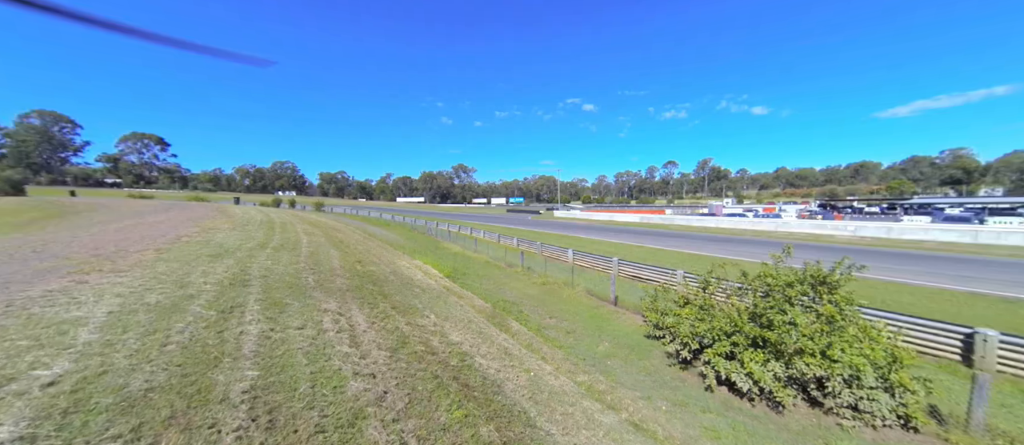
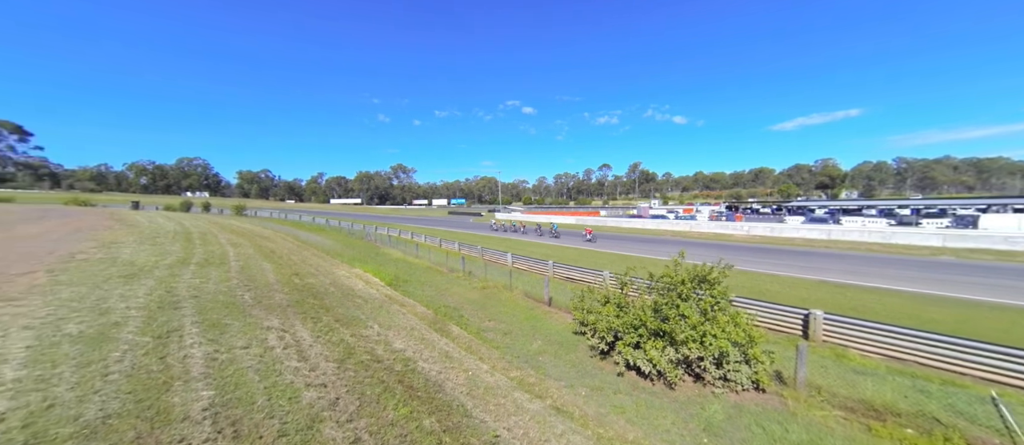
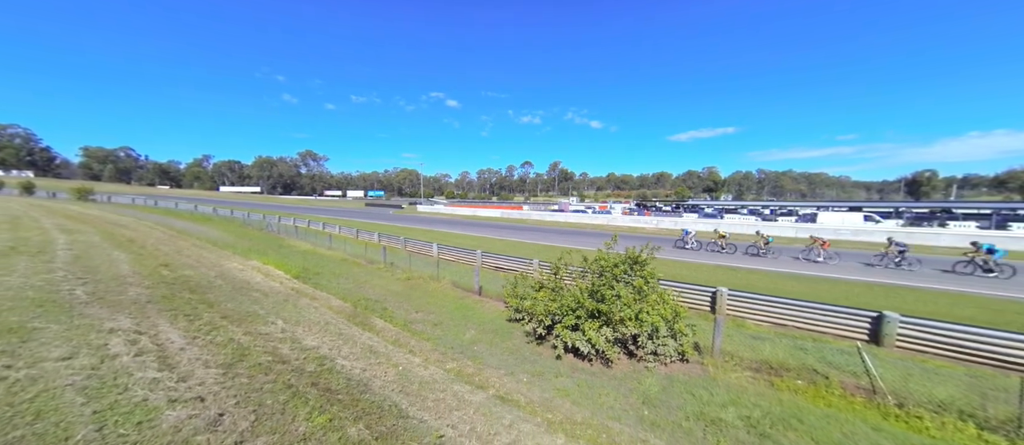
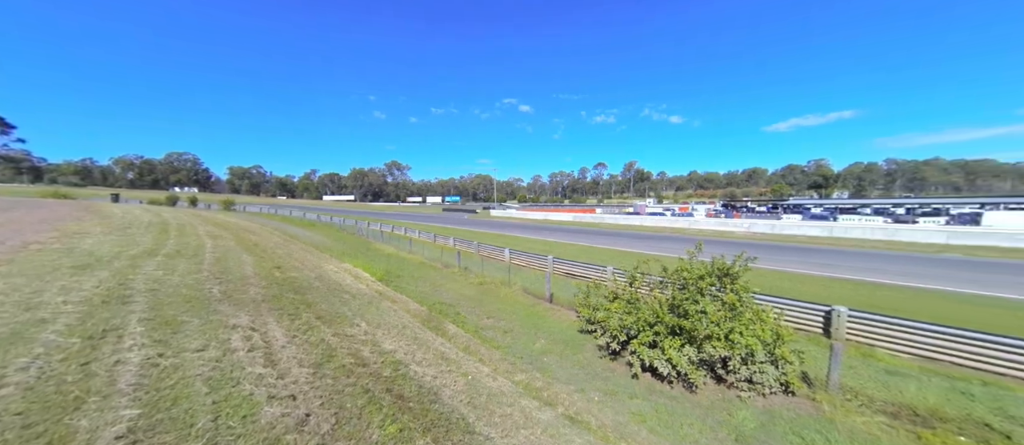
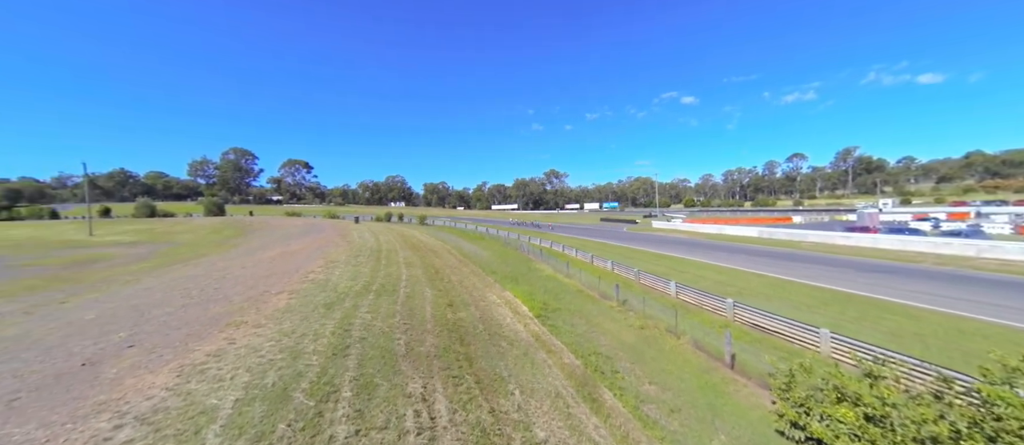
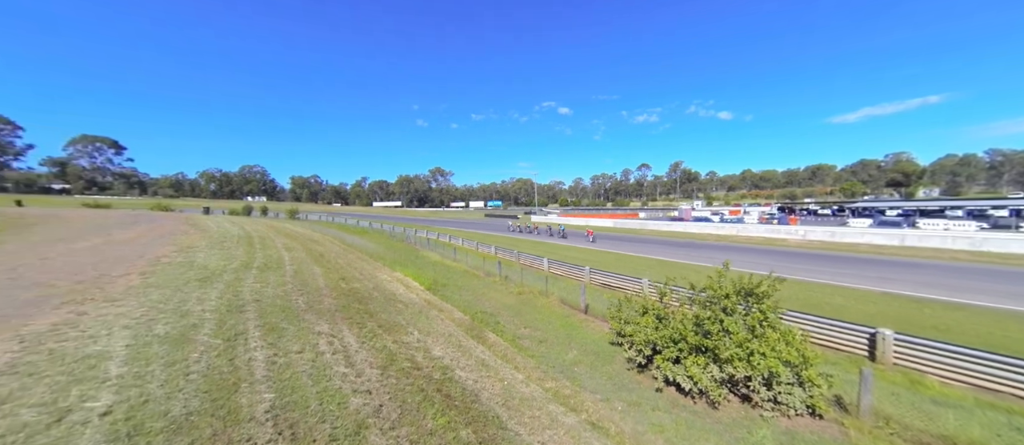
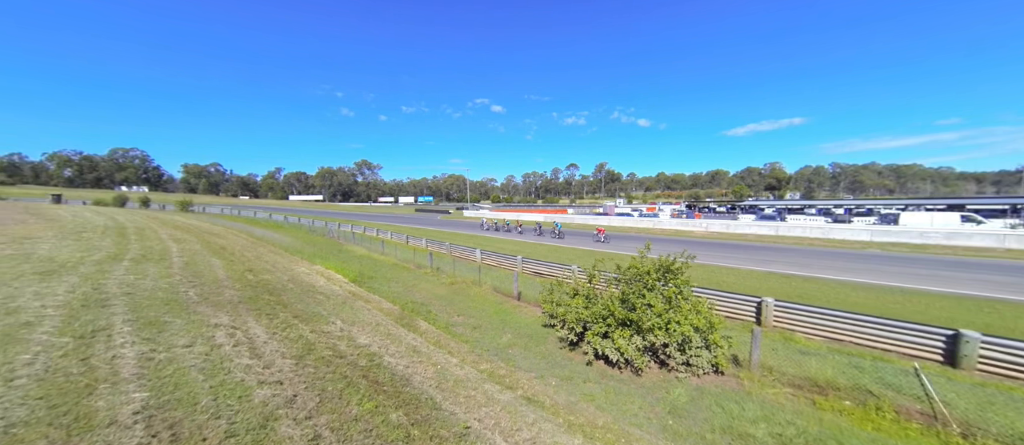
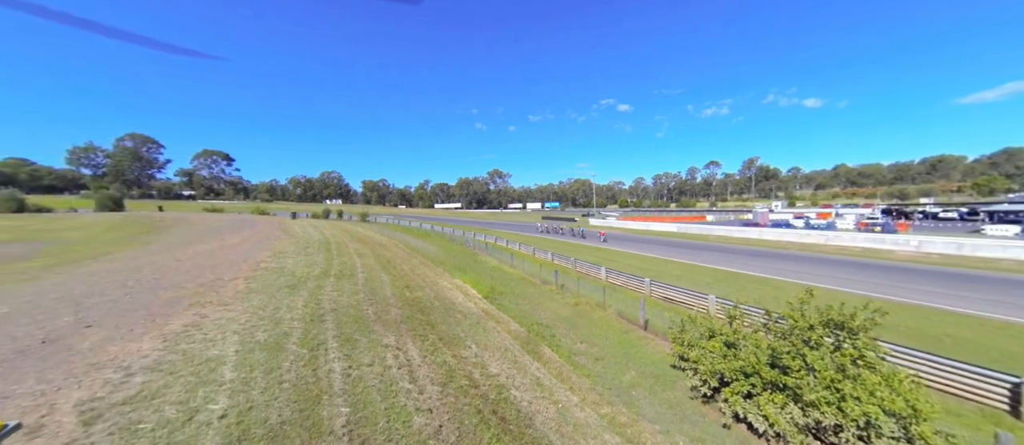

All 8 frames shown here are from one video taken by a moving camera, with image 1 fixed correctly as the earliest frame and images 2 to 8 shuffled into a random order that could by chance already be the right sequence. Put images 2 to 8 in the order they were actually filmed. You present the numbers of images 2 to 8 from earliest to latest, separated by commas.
4, 3, 7, 2, 6, 8, 5
